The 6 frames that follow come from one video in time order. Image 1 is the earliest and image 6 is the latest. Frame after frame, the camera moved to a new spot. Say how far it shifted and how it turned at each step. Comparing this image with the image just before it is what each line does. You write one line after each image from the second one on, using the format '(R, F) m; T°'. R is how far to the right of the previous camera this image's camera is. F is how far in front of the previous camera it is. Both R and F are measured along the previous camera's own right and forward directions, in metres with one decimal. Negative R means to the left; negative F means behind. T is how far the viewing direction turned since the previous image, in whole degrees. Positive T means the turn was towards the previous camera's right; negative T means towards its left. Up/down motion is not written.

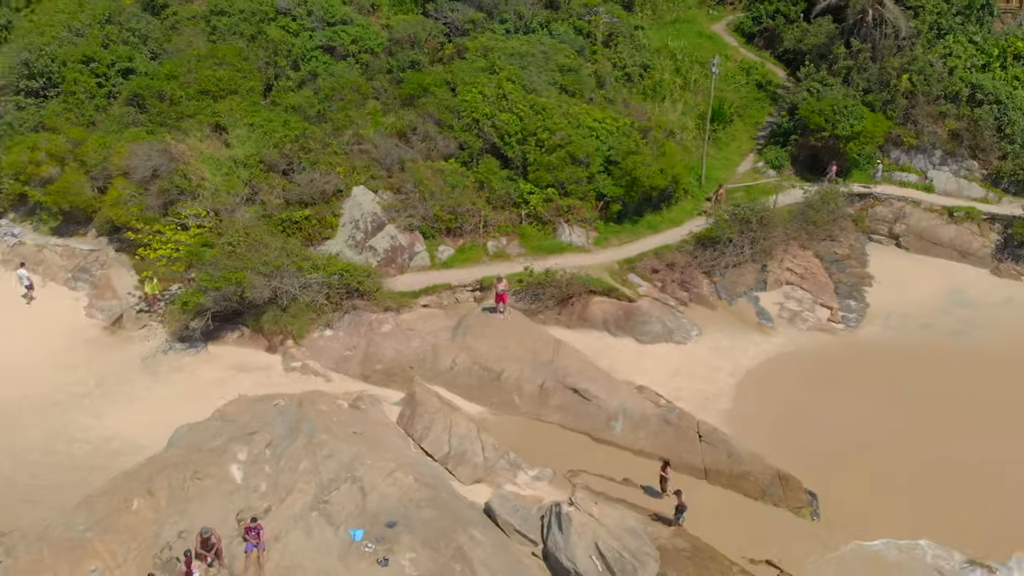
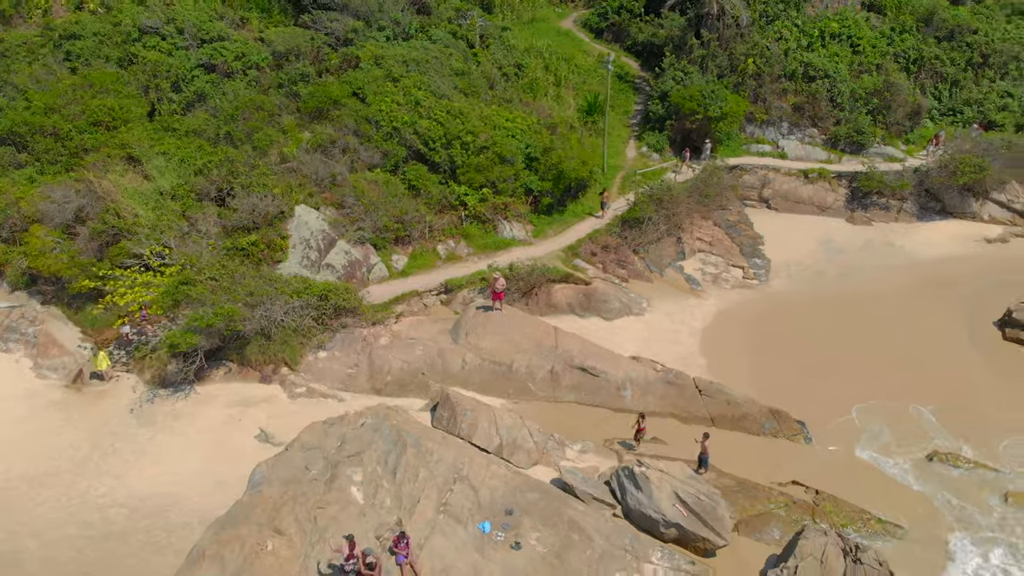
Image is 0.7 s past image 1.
(-5.2, -0.6) m; +15°
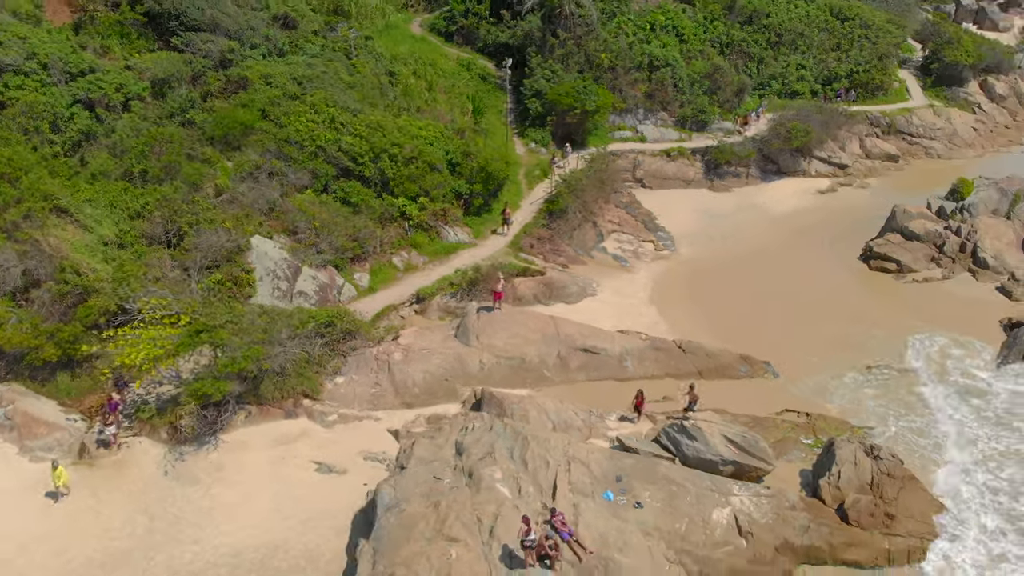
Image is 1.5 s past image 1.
(-6.2, -0.6) m; +17°
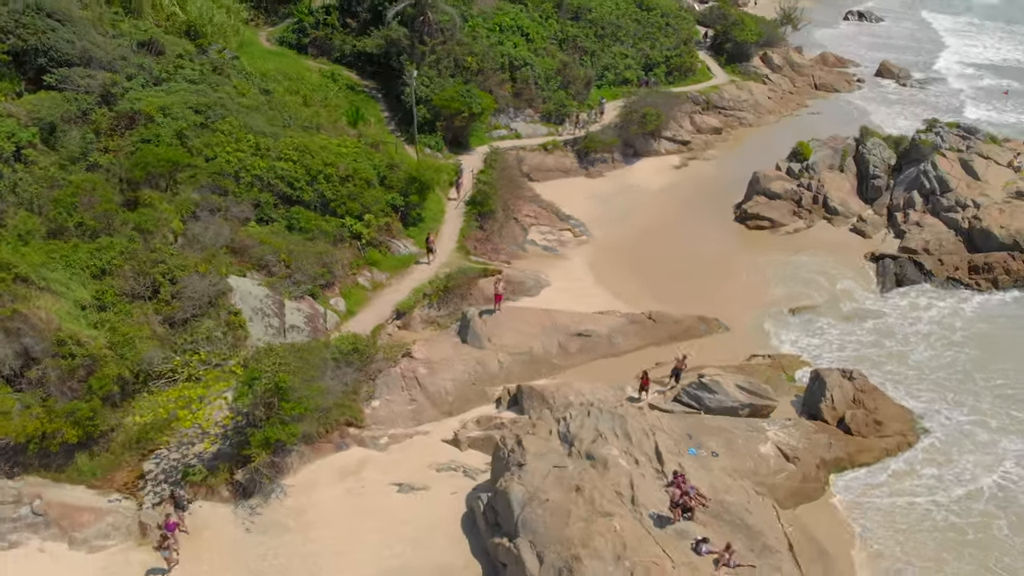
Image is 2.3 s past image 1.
(-6.6, -0.4) m; +17°
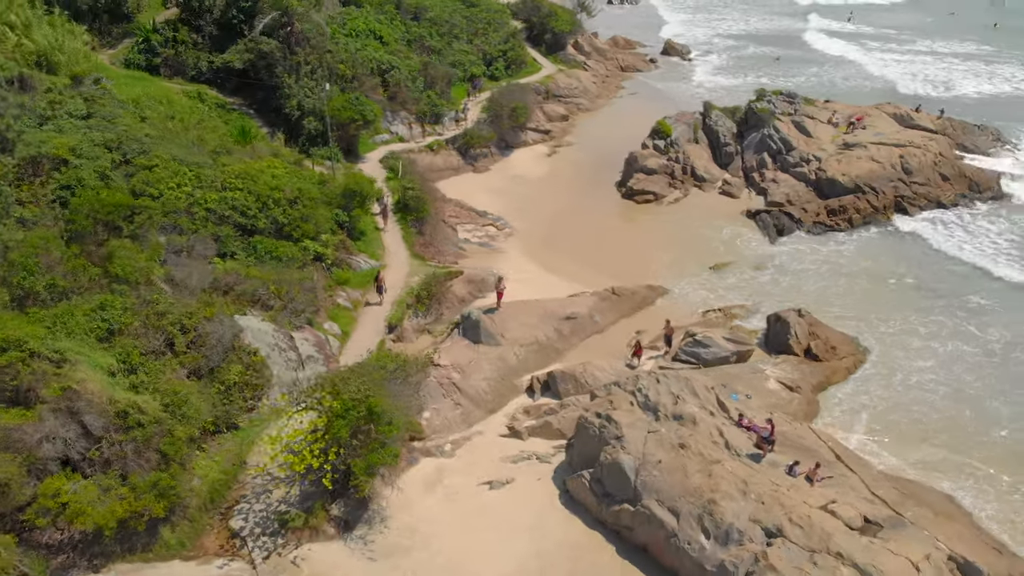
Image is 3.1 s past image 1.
(-7.1, -0.2) m; +17°
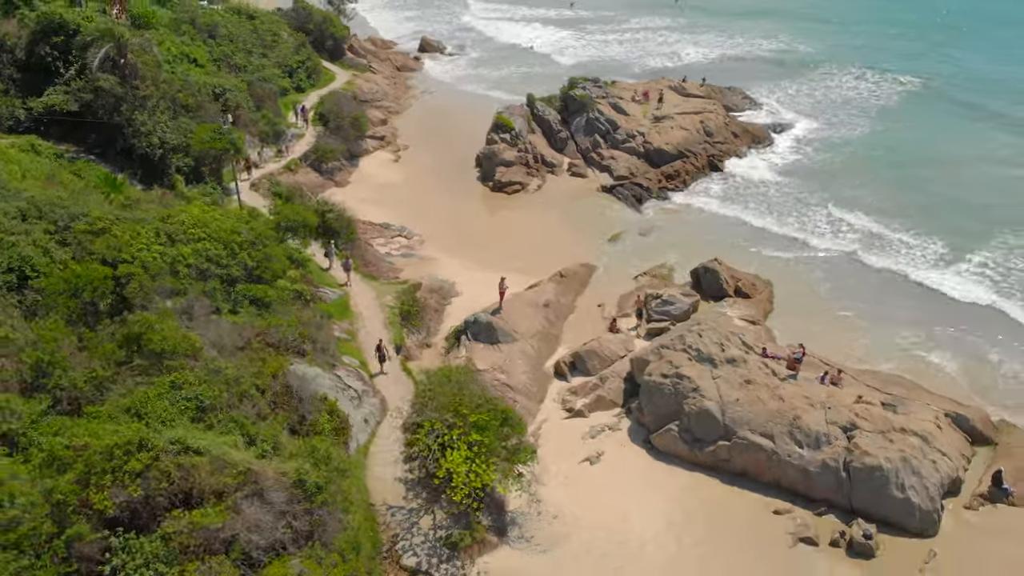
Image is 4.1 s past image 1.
(-9.4, +0.3) m; +22°
